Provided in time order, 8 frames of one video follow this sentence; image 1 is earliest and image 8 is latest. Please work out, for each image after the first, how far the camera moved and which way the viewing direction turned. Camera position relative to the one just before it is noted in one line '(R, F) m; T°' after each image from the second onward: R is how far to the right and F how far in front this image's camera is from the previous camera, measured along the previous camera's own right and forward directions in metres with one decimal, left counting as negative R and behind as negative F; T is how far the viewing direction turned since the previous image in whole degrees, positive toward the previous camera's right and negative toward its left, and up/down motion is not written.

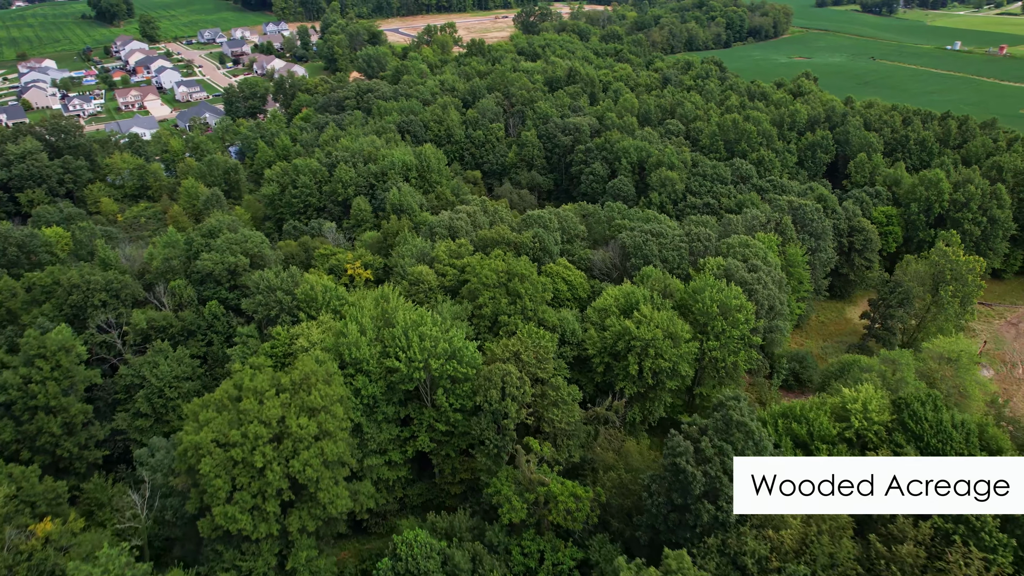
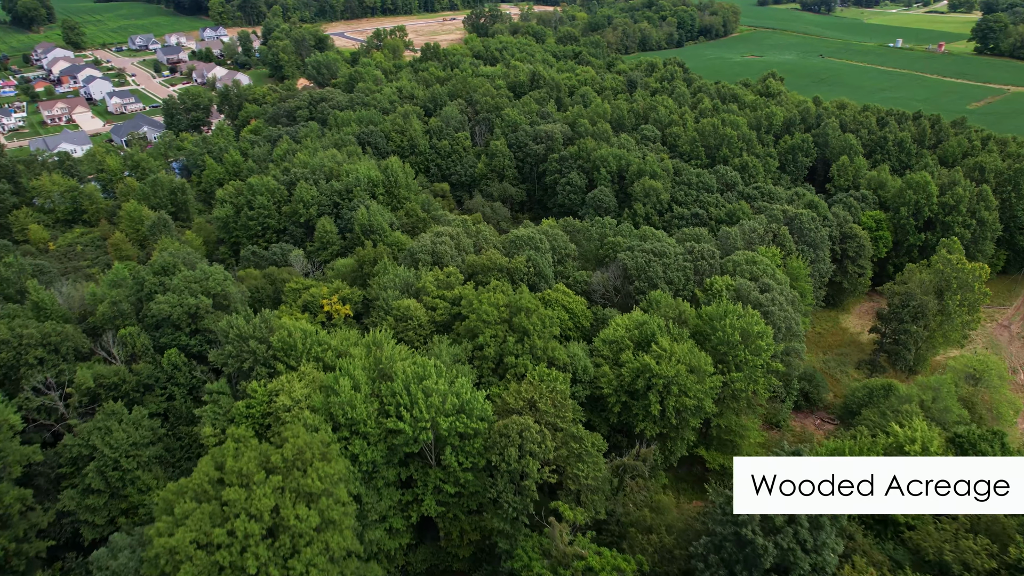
(-3.2, +4.5) m; +4°
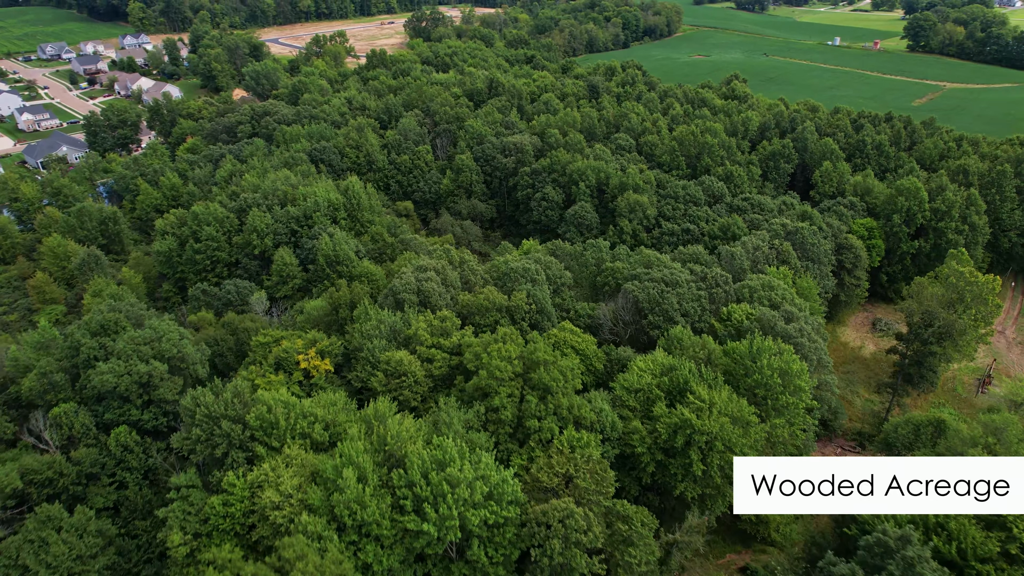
(-3.8, +5.4) m; +5°
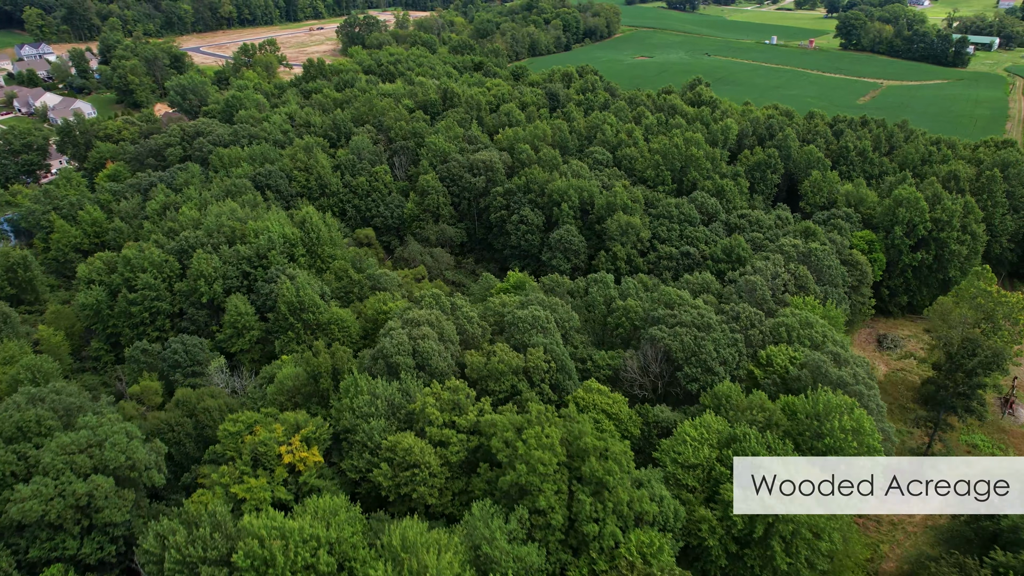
(-4.5, +6.6) m; +6°
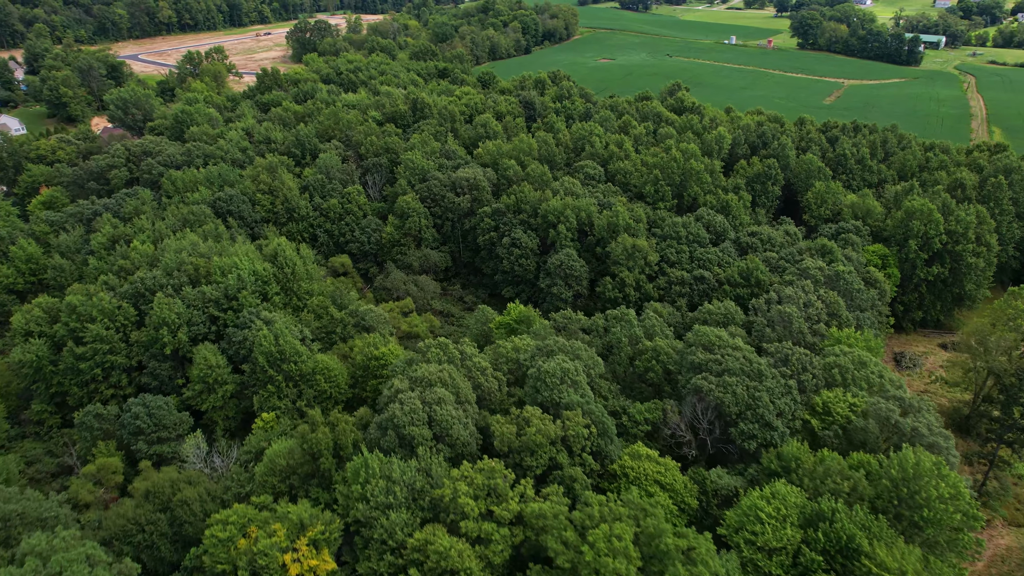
(-3.8, +5.4) m; +4°
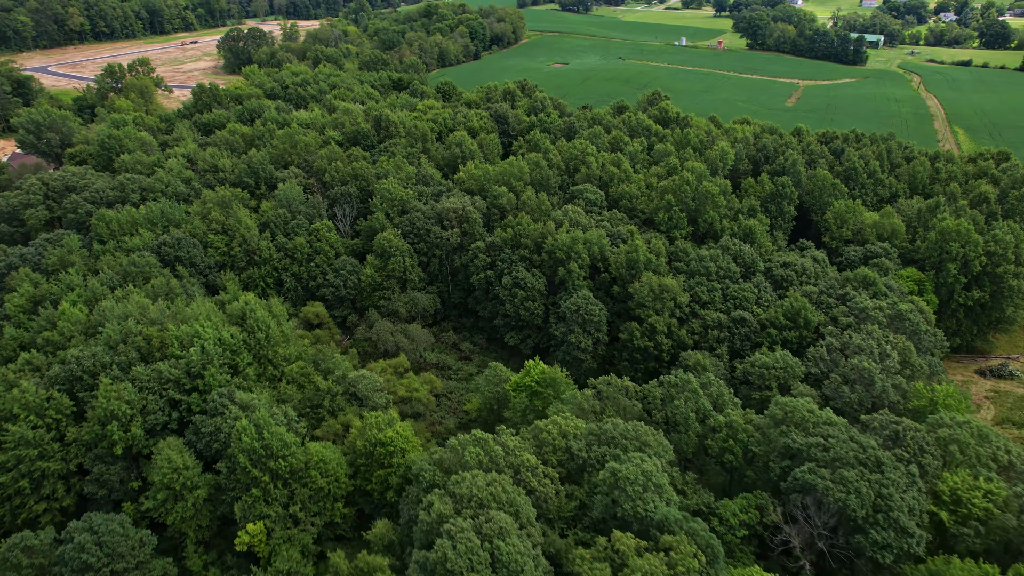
(-5.4, +7.8) m; +5°
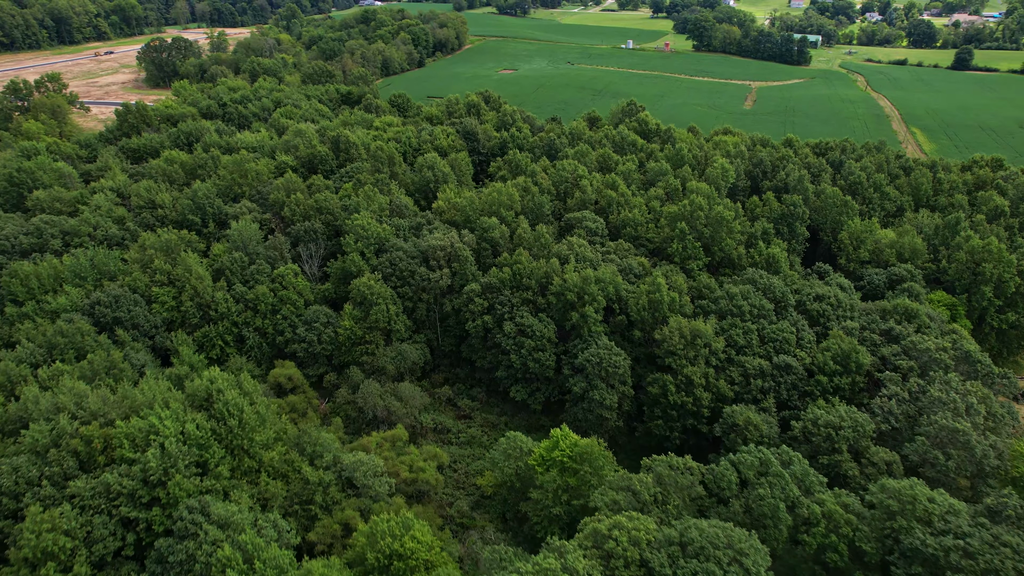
(-4.9, +7.0) m; +5°
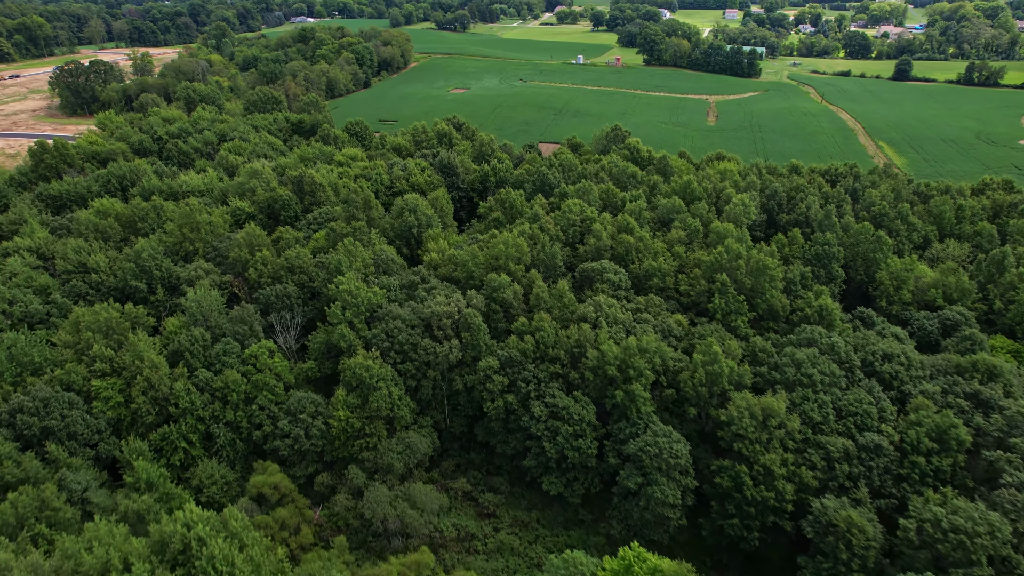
(-5.6, +8.0) m; +5°
